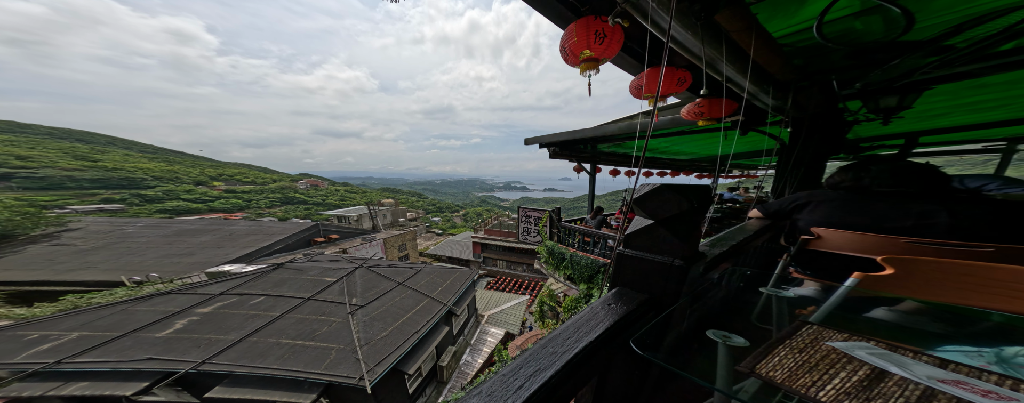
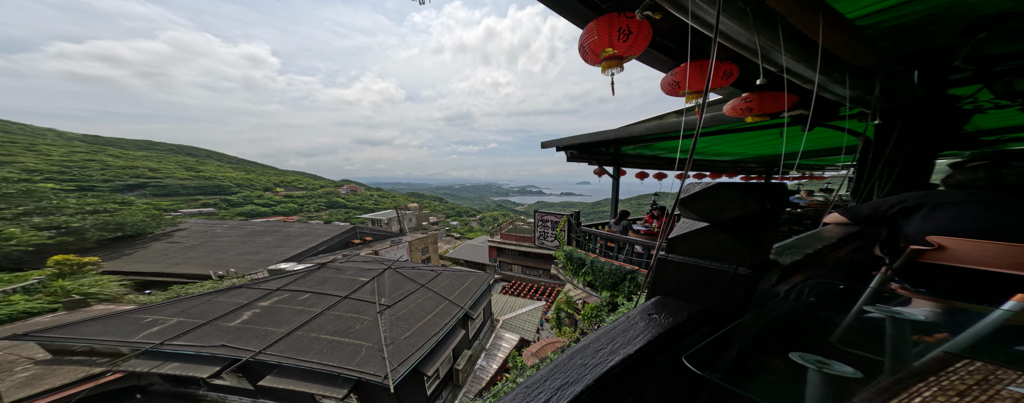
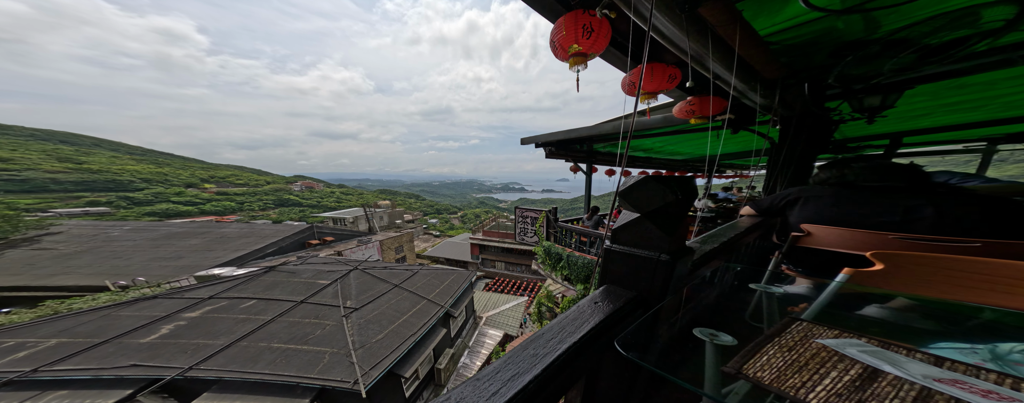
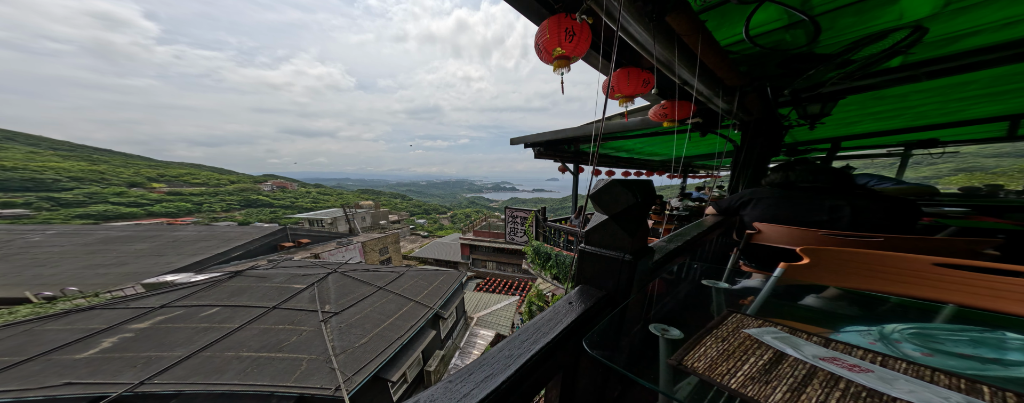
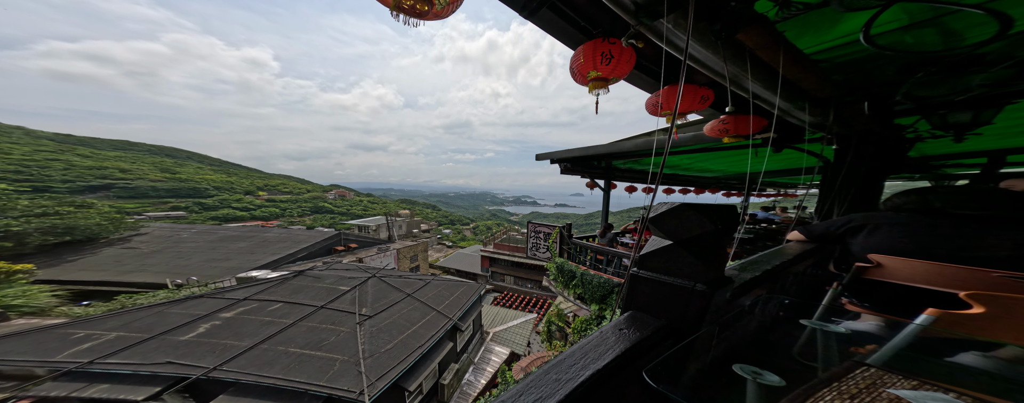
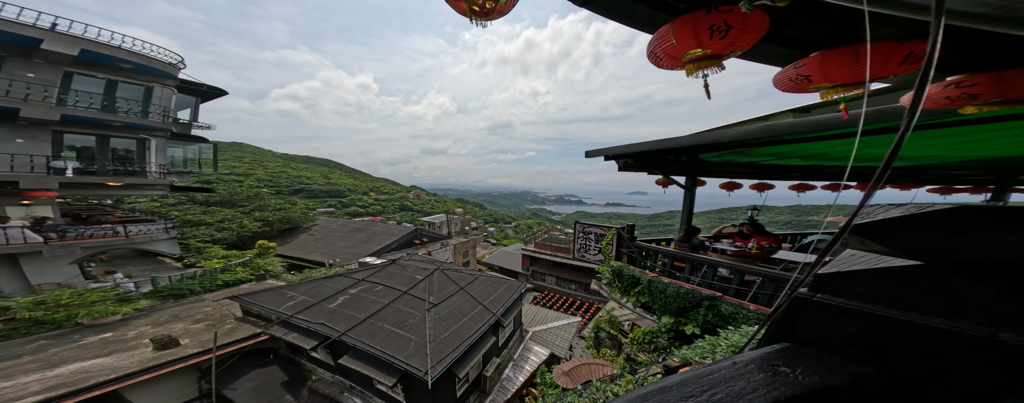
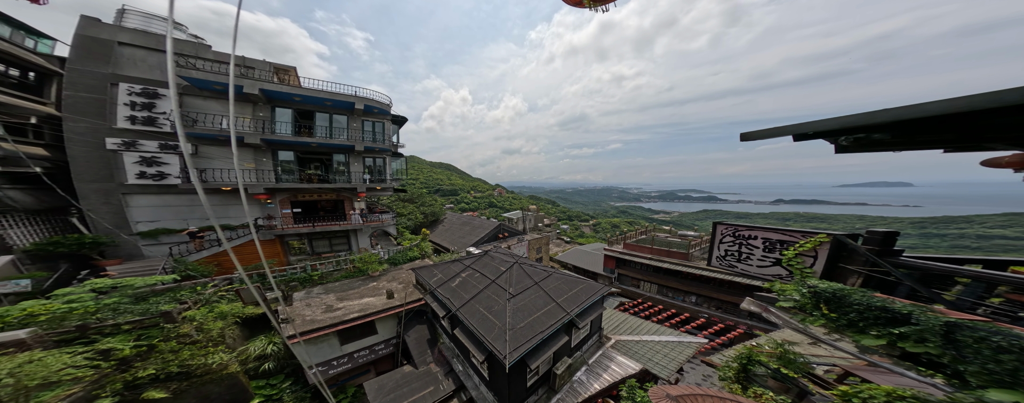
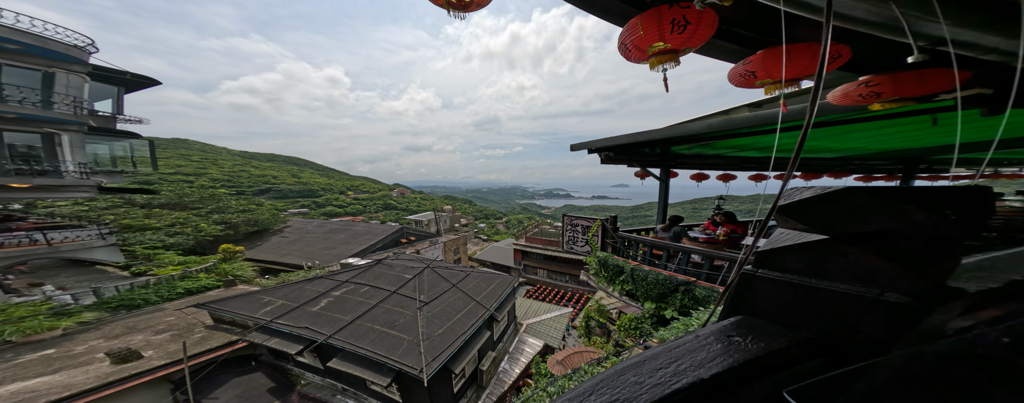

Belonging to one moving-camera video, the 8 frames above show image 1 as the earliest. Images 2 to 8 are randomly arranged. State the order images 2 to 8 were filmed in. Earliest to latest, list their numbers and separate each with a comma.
4, 3, 2, 8, 7, 6, 5
